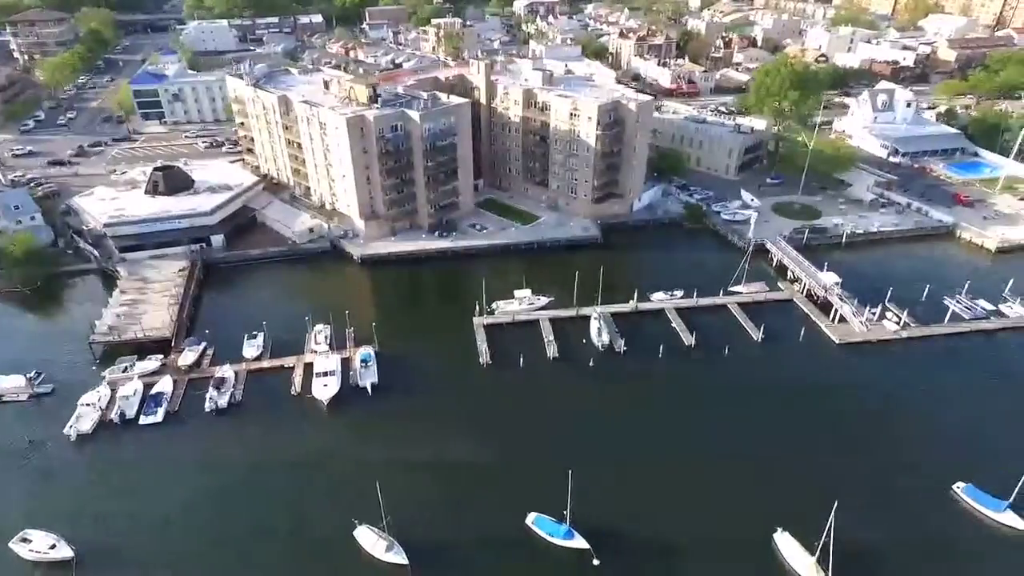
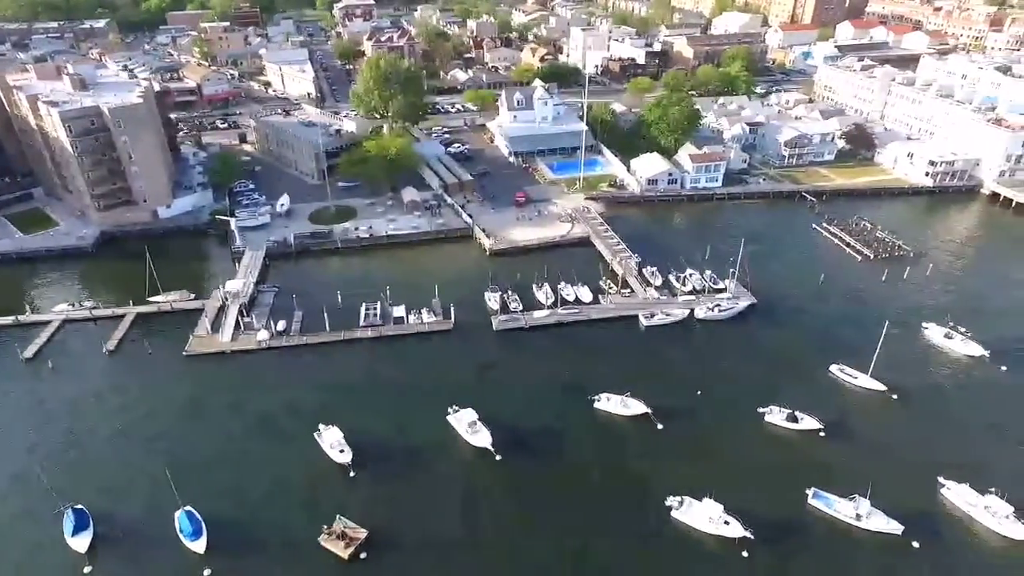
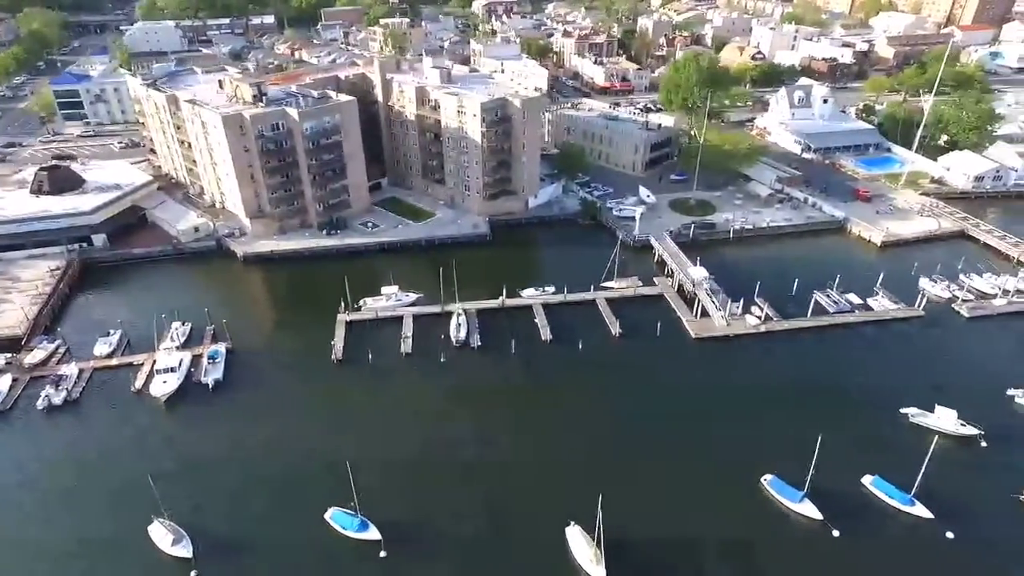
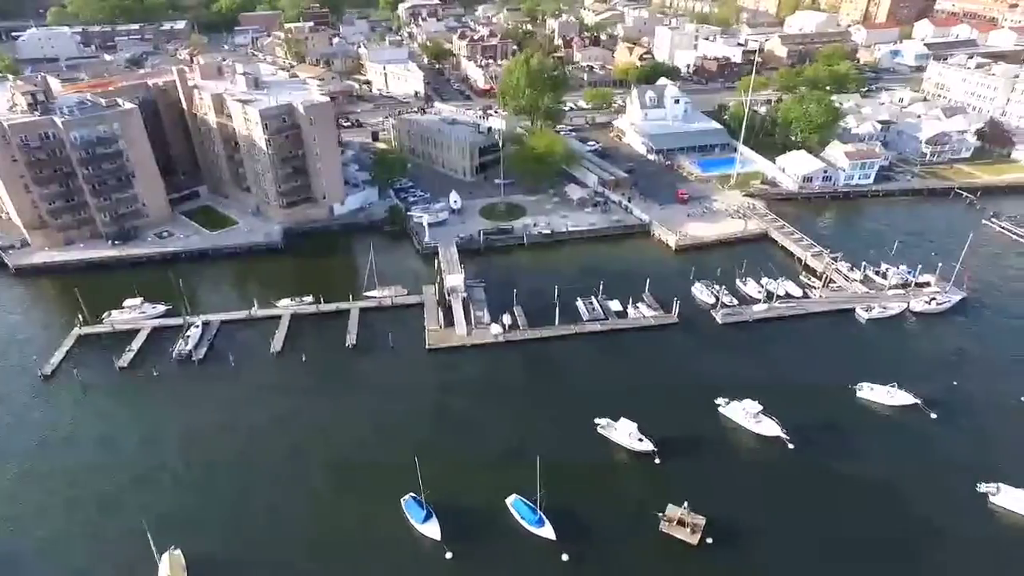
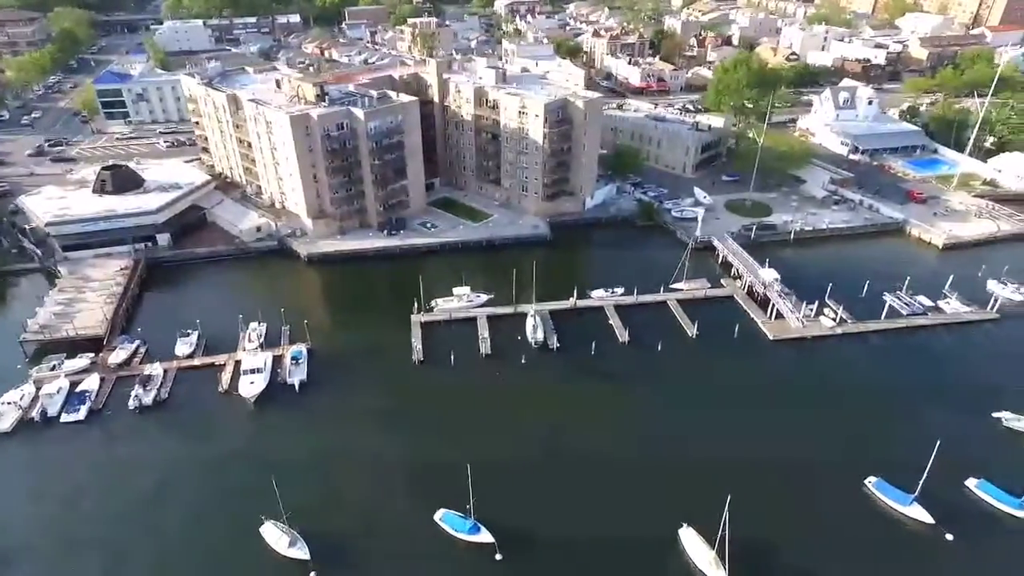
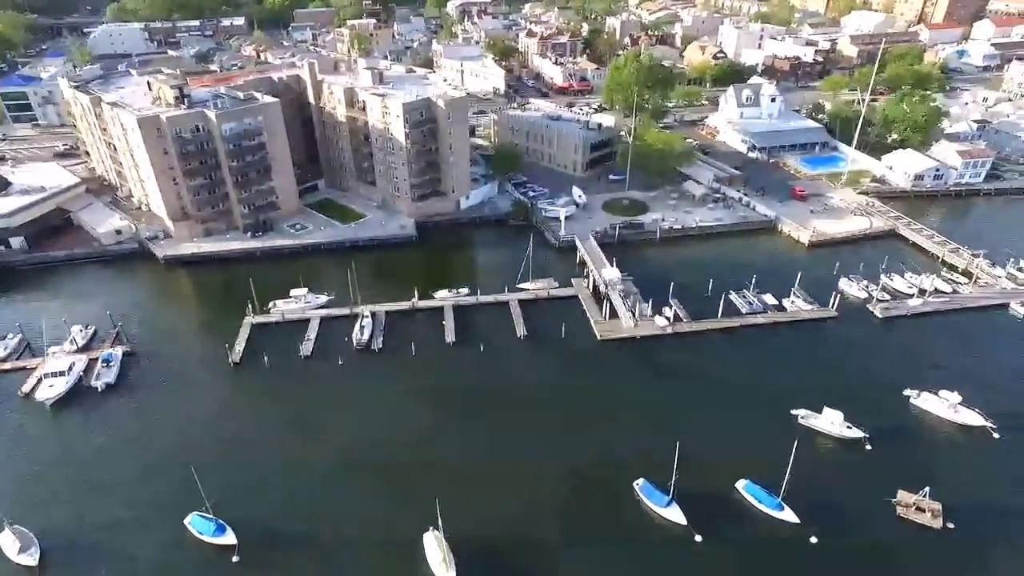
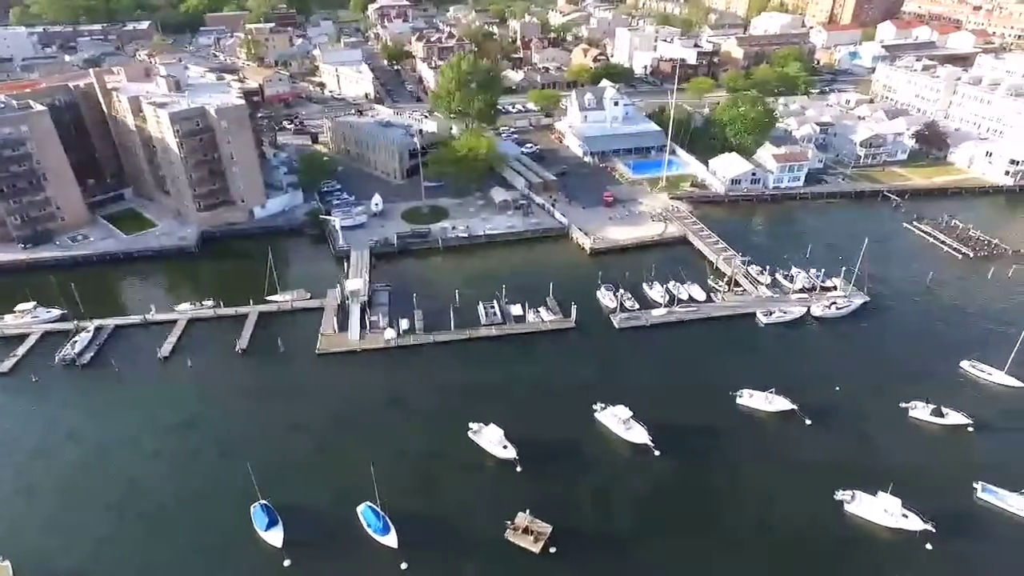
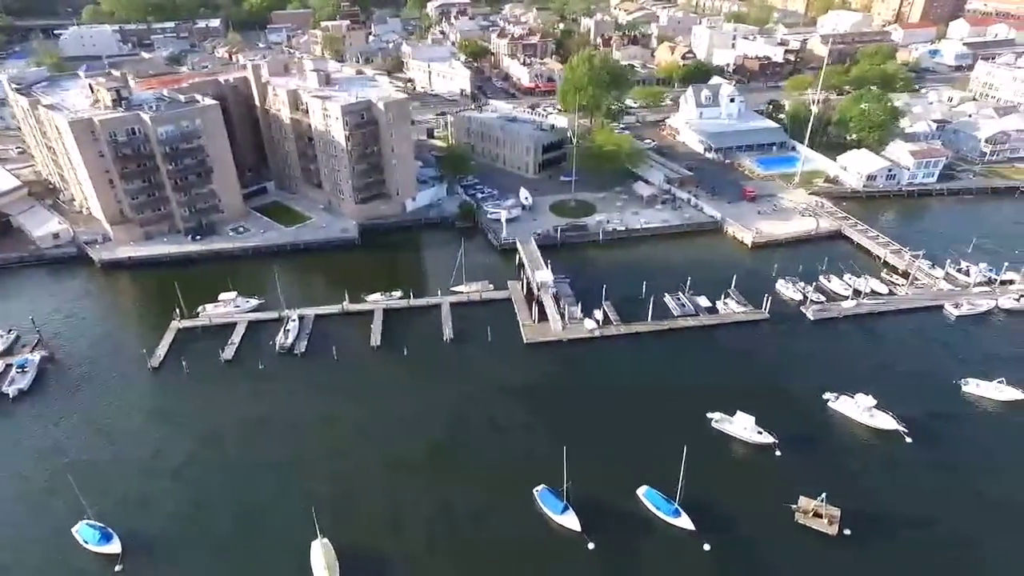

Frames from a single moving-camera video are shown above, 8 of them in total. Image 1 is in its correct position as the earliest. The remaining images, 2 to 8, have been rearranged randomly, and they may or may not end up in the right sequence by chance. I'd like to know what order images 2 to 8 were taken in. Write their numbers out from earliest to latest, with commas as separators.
5, 3, 6, 8, 4, 7, 2
